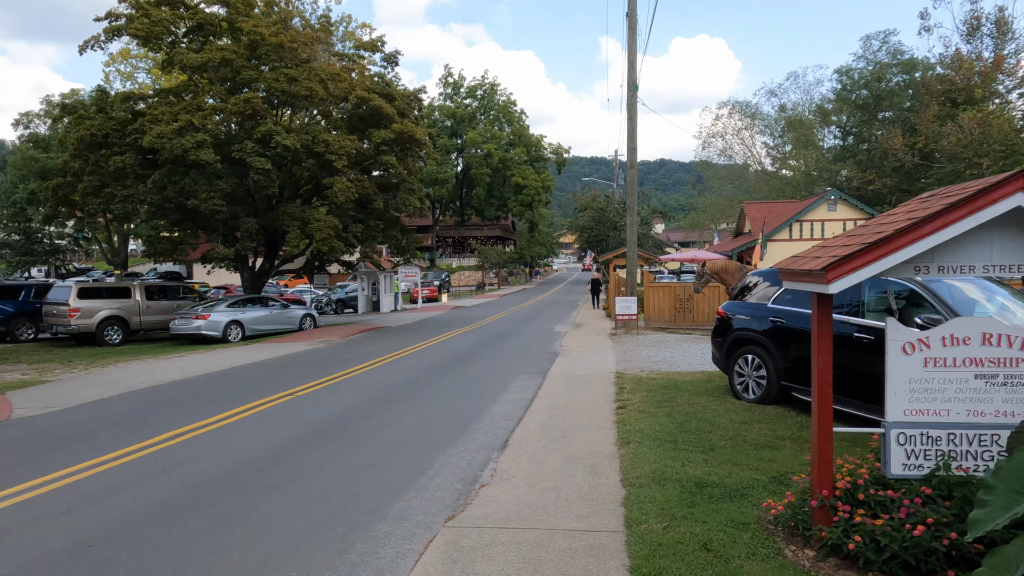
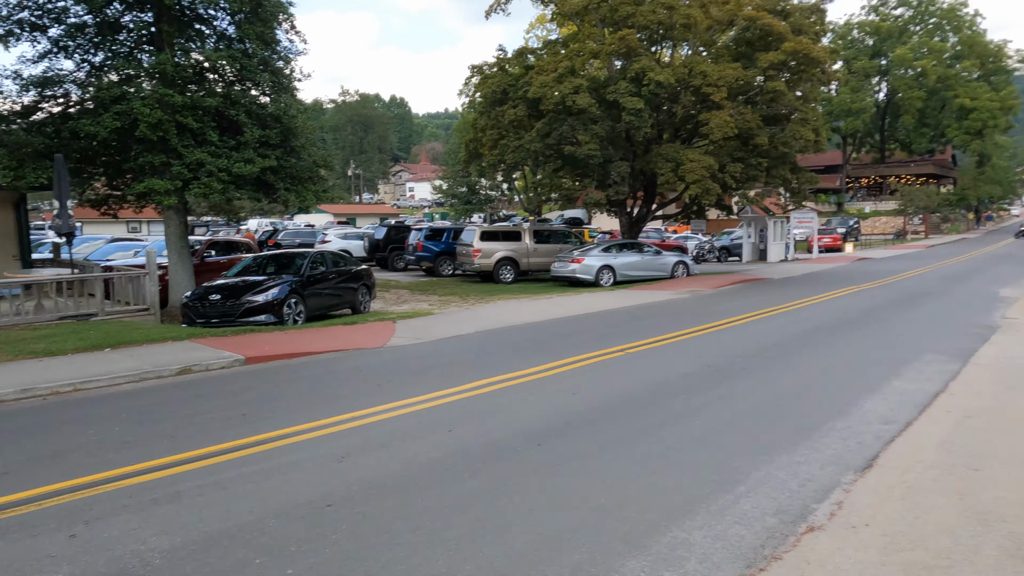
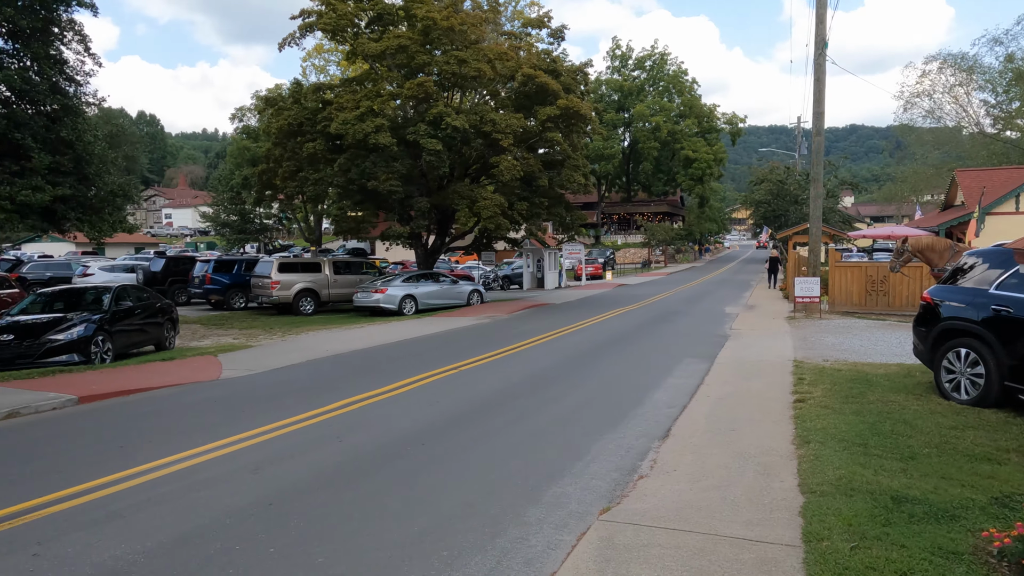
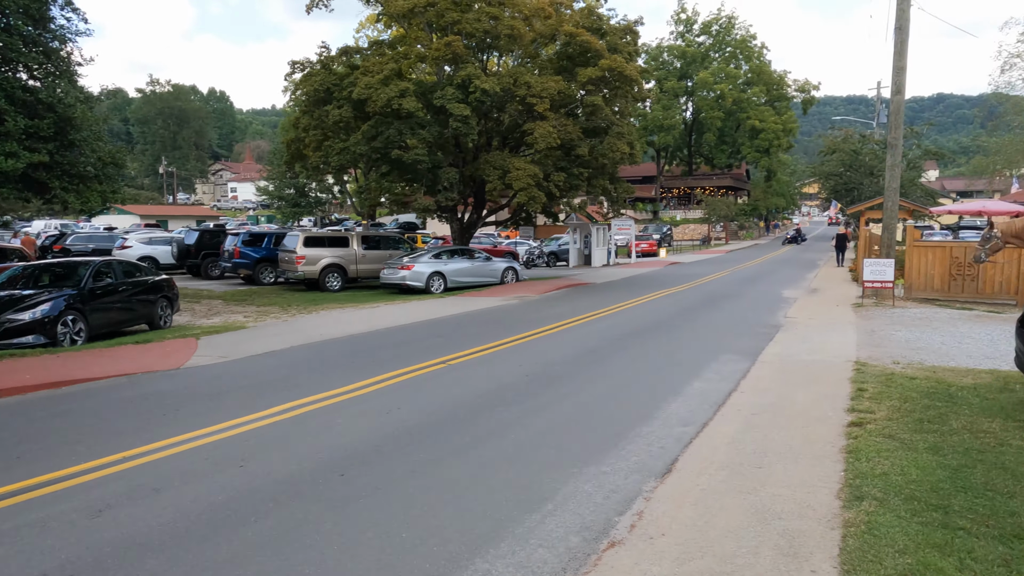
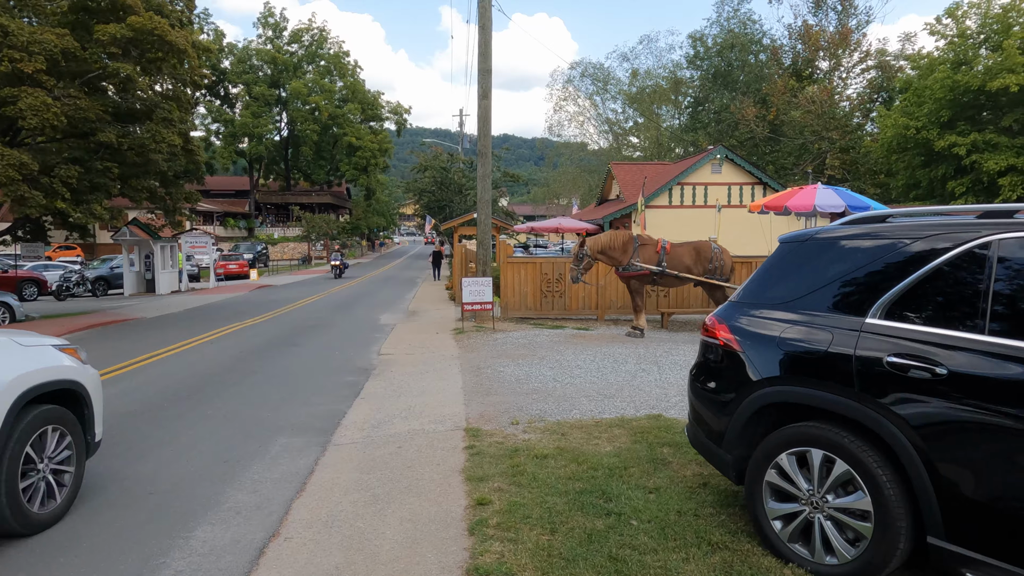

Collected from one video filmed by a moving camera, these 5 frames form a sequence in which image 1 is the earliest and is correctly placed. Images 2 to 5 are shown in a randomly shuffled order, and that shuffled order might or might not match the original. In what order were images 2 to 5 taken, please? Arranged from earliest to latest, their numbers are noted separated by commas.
3, 2, 4, 5
